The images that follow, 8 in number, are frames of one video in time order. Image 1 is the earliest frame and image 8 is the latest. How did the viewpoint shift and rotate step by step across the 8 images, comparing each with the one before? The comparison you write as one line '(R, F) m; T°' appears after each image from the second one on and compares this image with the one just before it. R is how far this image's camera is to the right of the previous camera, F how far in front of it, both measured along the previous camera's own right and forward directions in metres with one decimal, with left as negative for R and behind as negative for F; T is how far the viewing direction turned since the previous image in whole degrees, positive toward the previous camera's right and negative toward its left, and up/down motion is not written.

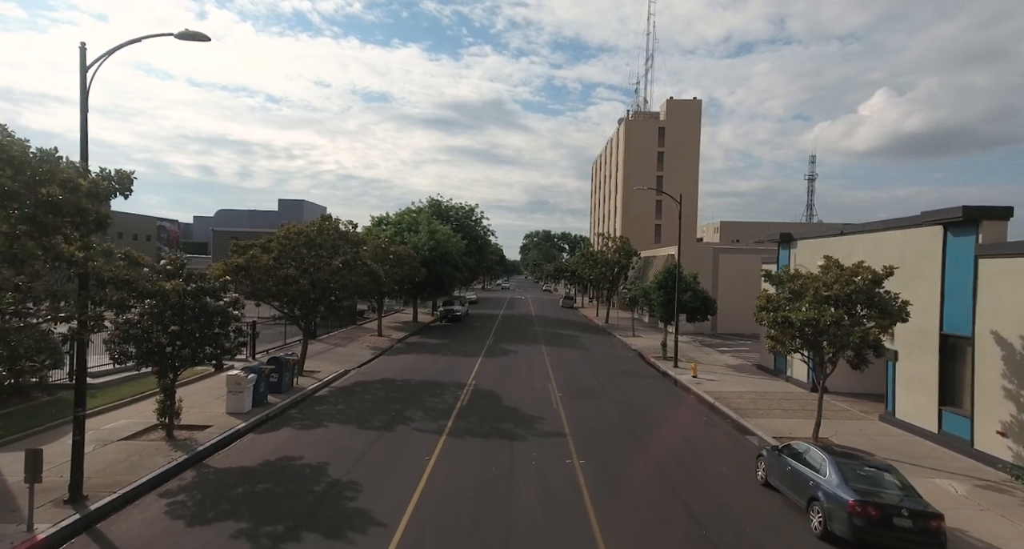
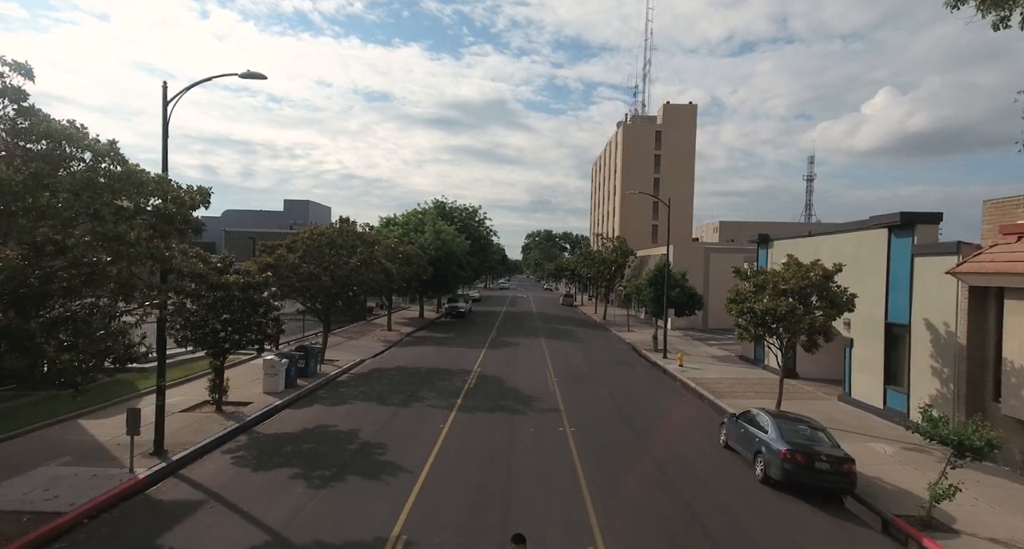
(0.0, -2.0) m; 0°
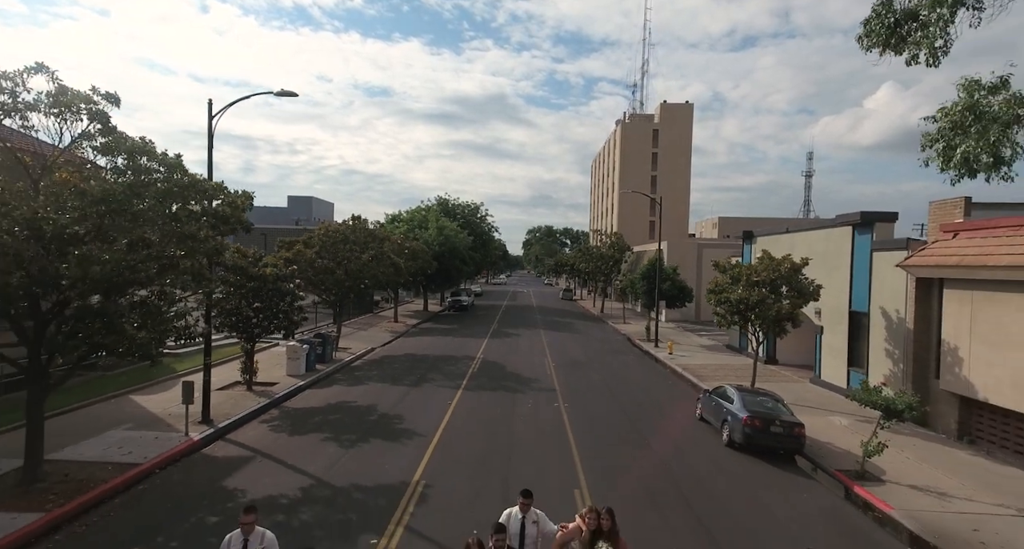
(0.0, -1.6) m; 0°
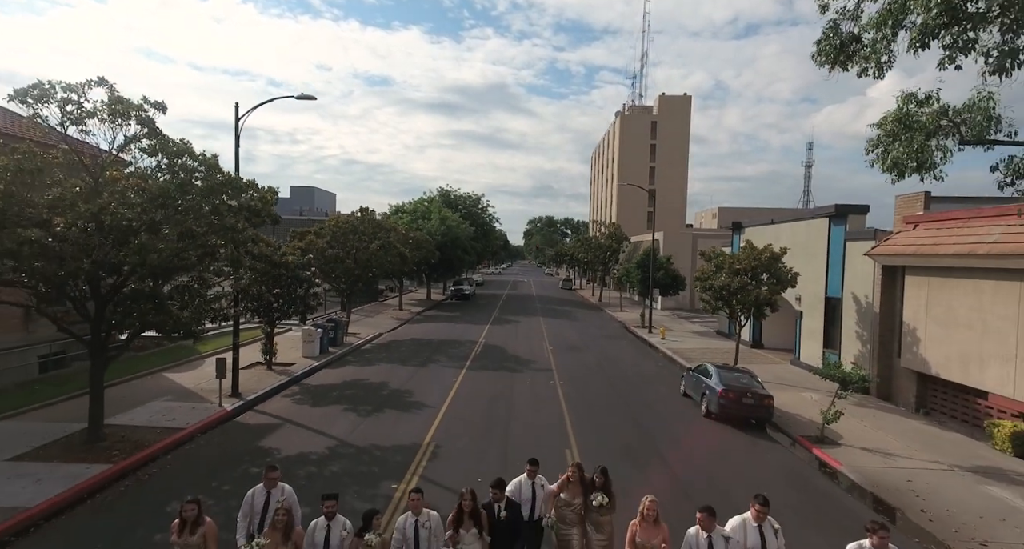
(0.0, -1.3) m; 0°
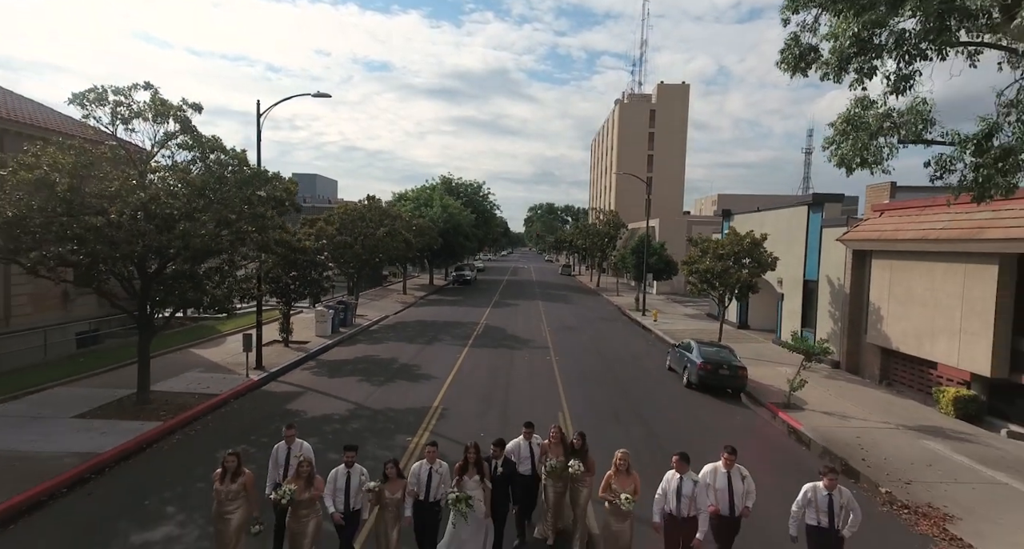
(0.0, -1.3) m; 0°
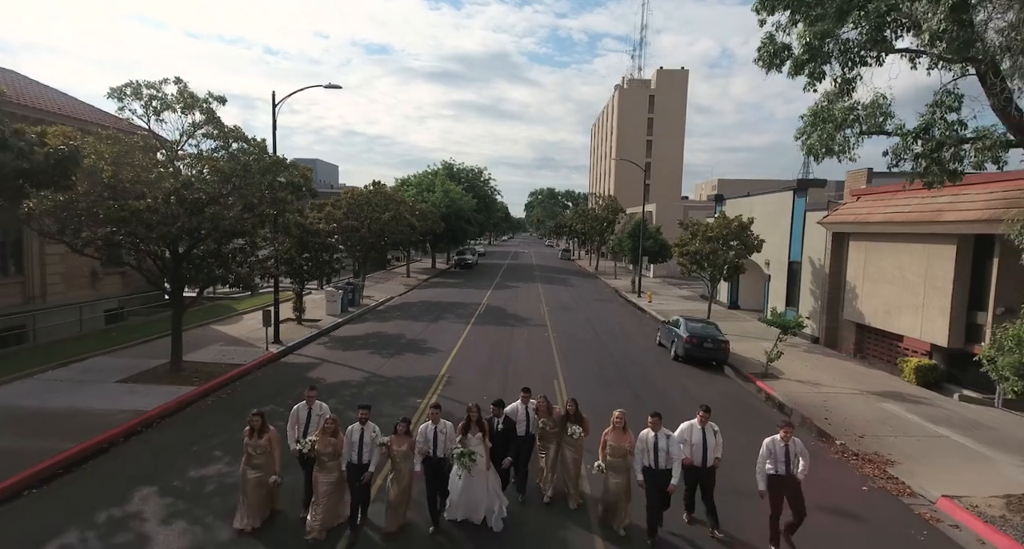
(0.0, -1.1) m; 0°
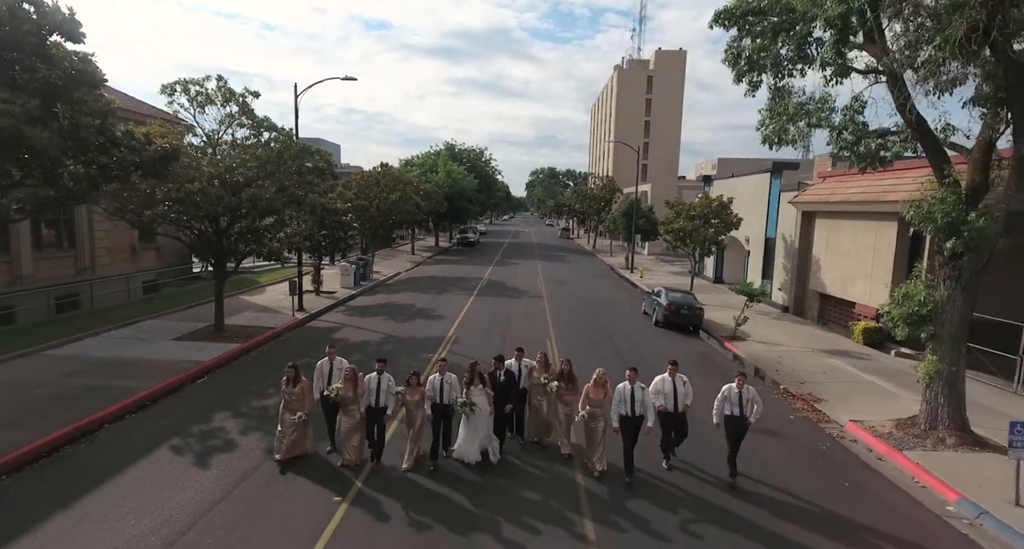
(+0.1, -1.9) m; 0°
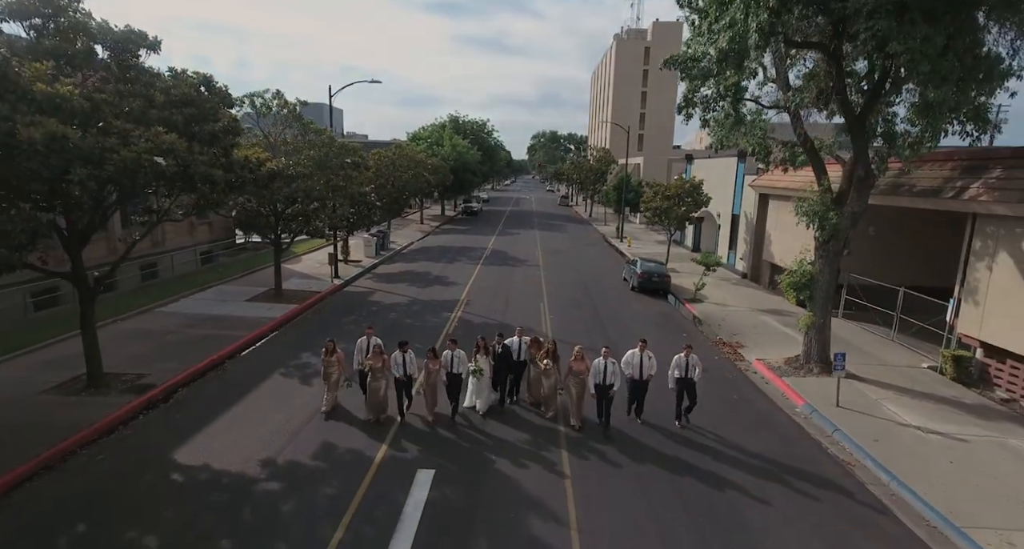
(0.0, -3.5) m; 0°
